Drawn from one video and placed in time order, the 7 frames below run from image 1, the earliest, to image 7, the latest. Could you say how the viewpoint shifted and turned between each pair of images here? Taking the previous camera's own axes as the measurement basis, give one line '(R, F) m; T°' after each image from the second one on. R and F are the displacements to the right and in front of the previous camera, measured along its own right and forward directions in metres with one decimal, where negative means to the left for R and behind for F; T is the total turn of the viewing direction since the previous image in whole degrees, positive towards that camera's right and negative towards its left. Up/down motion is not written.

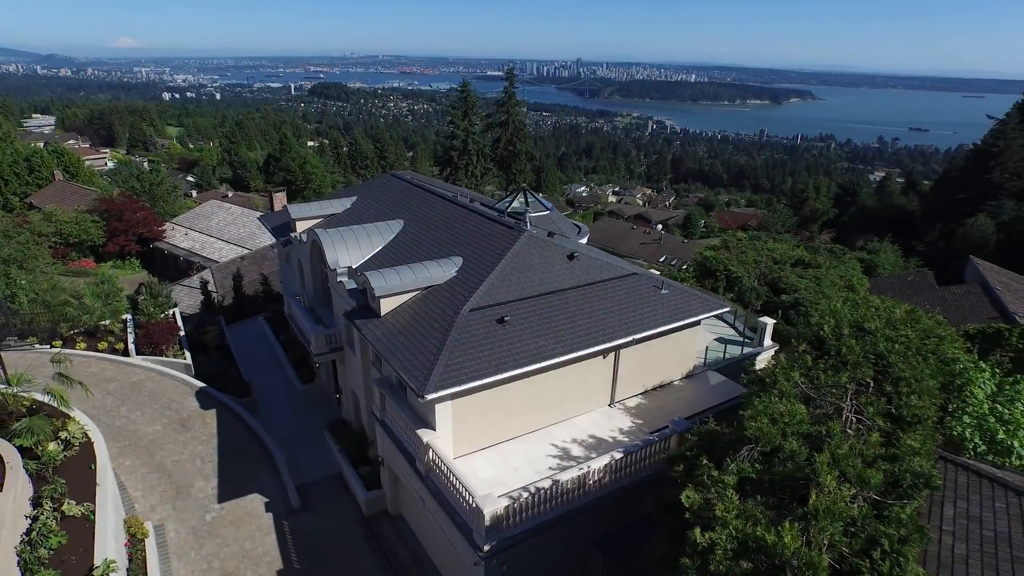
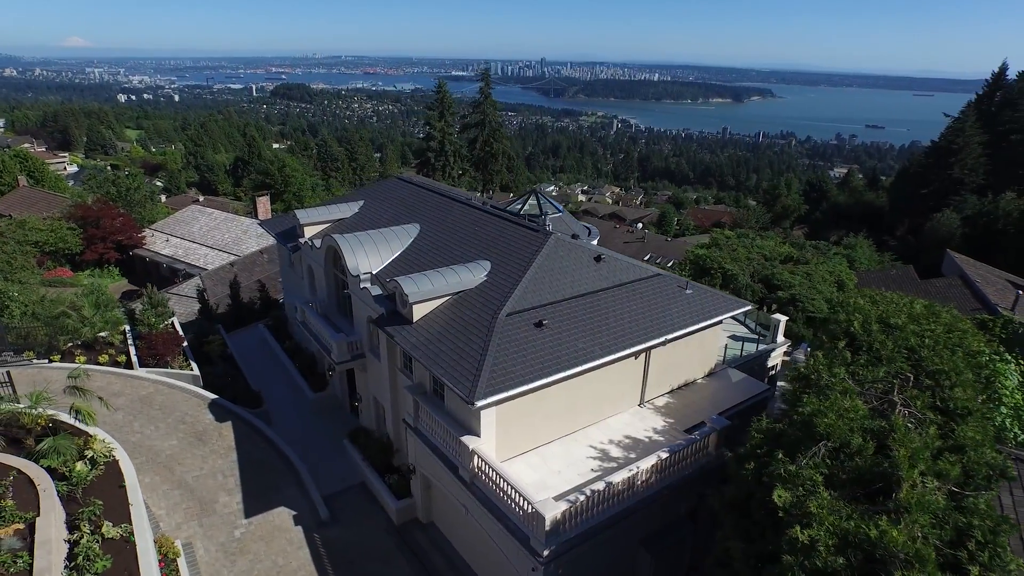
(-1.9, +0.1) m; +3°
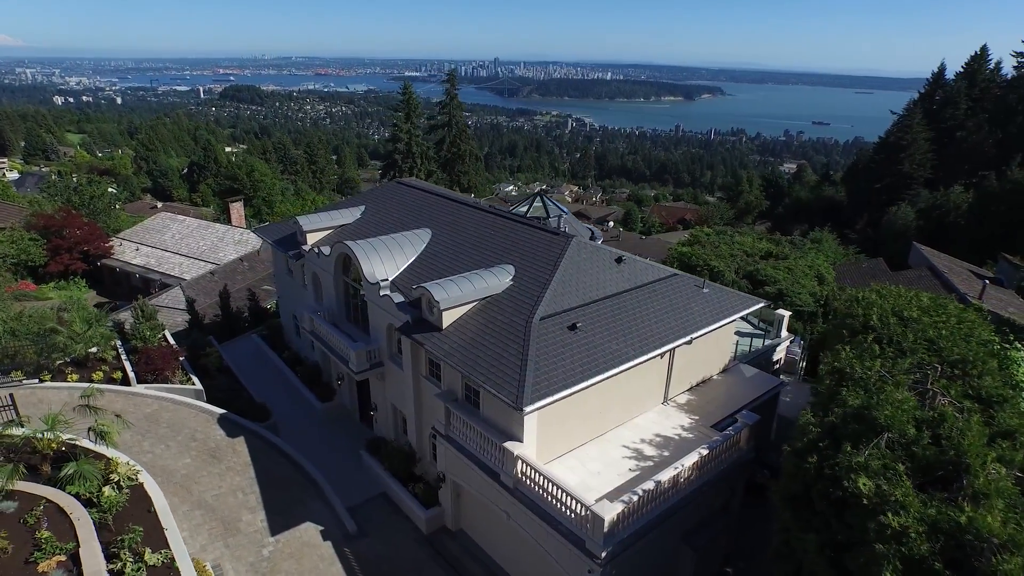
(-2.0, +0.1) m; +4°
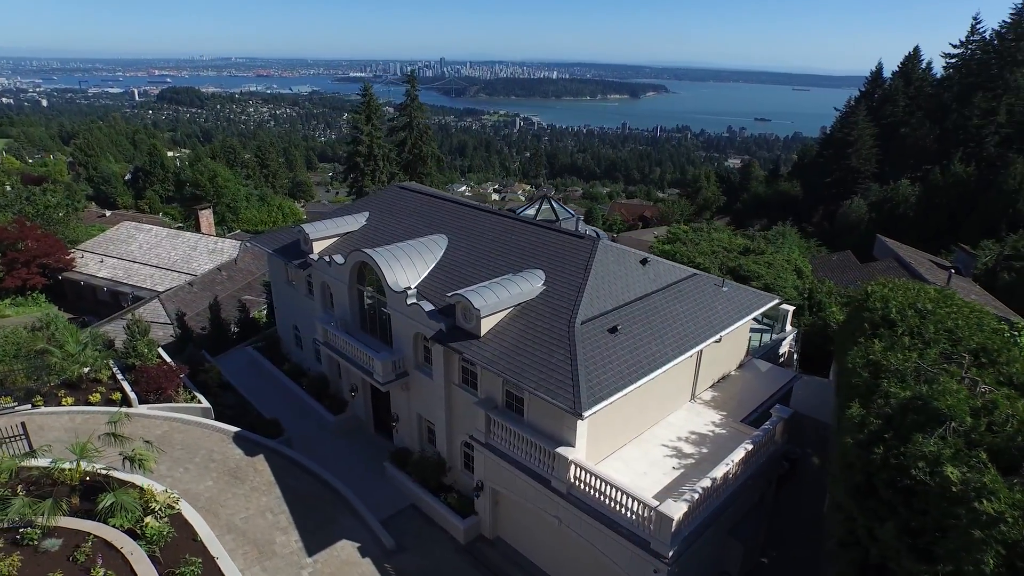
(-2.4, +0.2) m; +5°
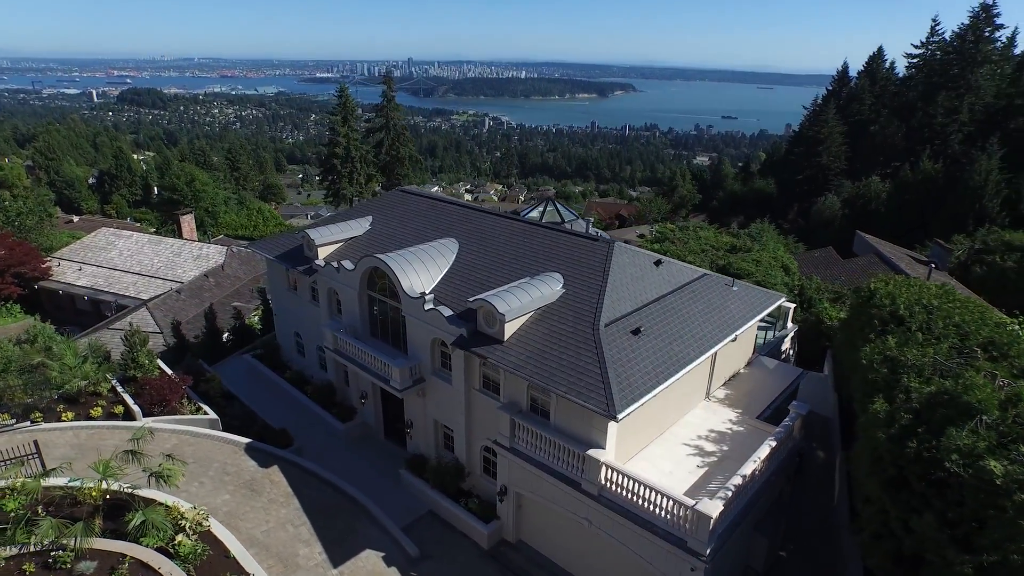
(-1.4, 0.0) m; +3°
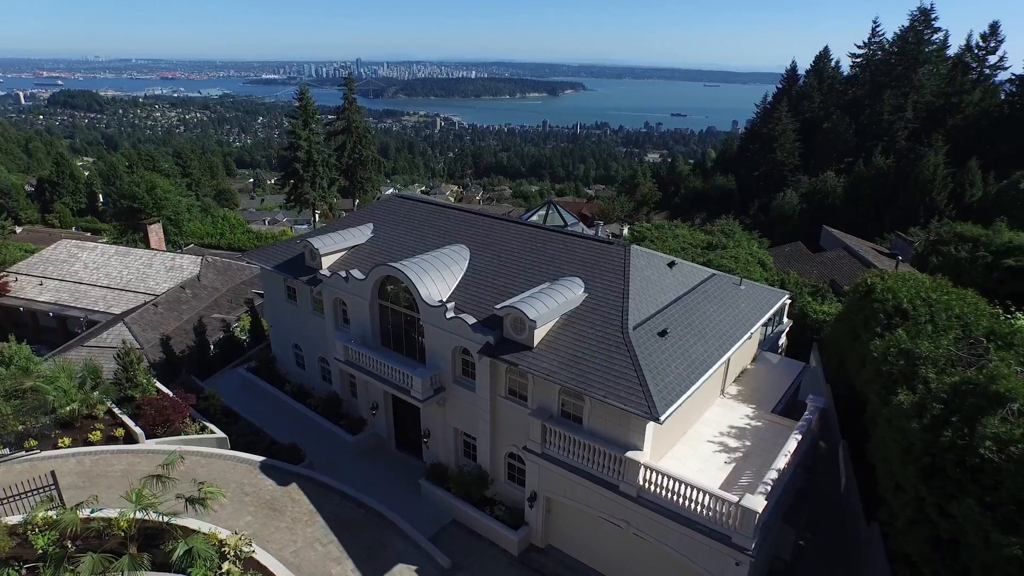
(-2.0, +0.1) m; +4°
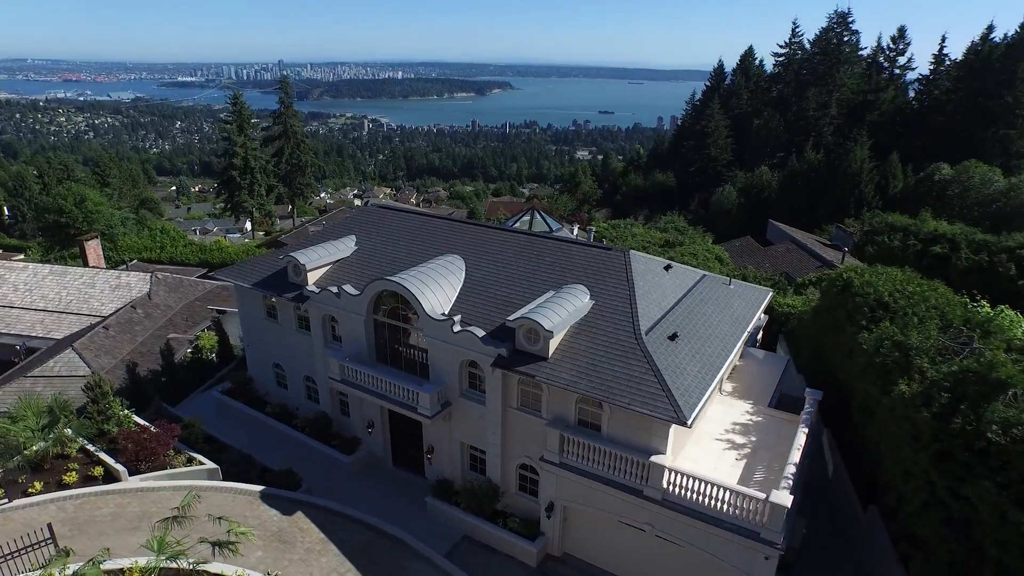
(-2.1, +0.3) m; +6°
